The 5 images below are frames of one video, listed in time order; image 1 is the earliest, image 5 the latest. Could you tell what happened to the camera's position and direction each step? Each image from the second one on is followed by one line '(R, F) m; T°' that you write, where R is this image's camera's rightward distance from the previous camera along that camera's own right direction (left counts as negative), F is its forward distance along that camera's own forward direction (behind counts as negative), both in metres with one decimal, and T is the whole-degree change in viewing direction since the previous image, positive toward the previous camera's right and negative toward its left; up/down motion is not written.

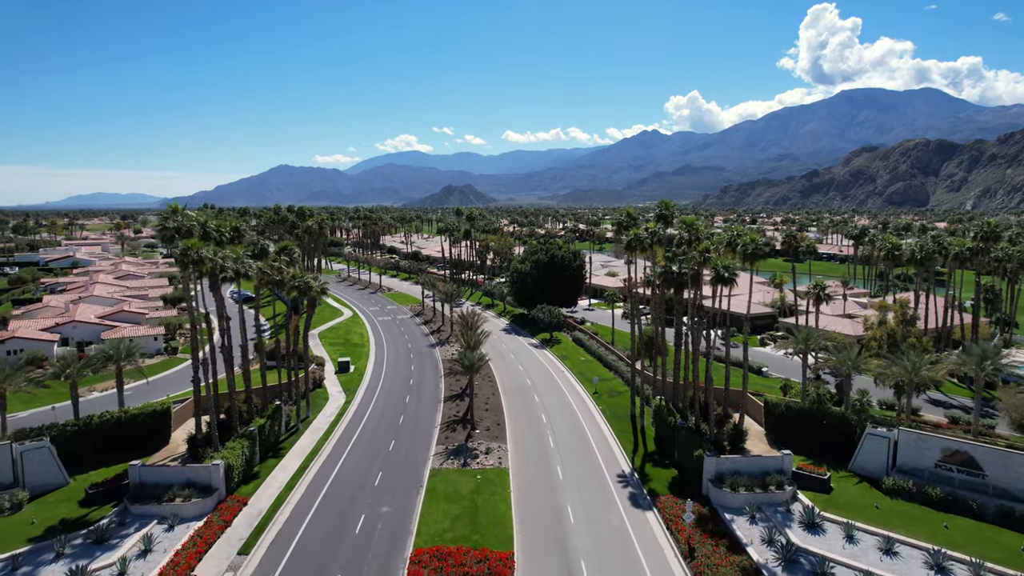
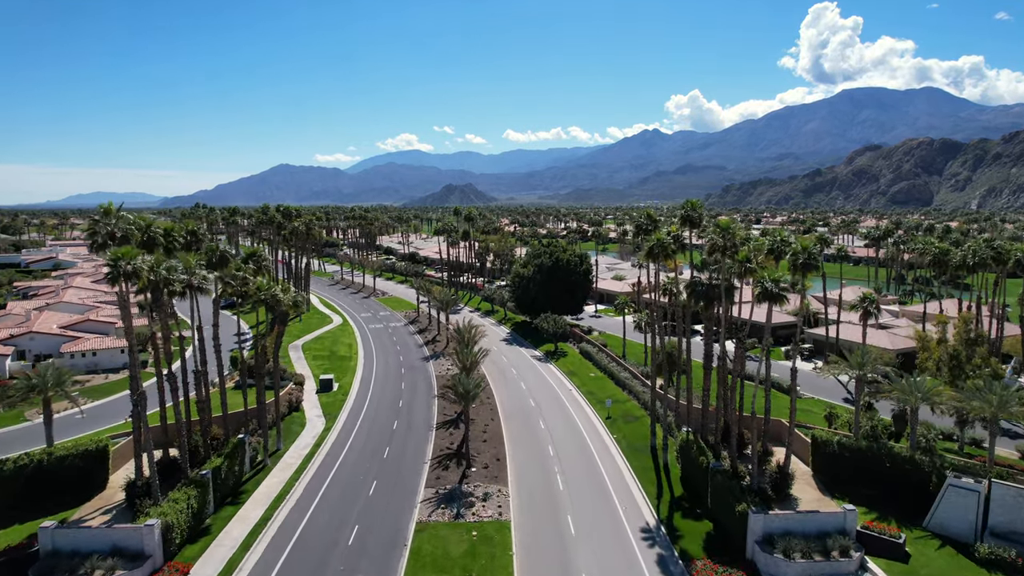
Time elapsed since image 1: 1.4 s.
(-0.1, +7.3) m; 0°
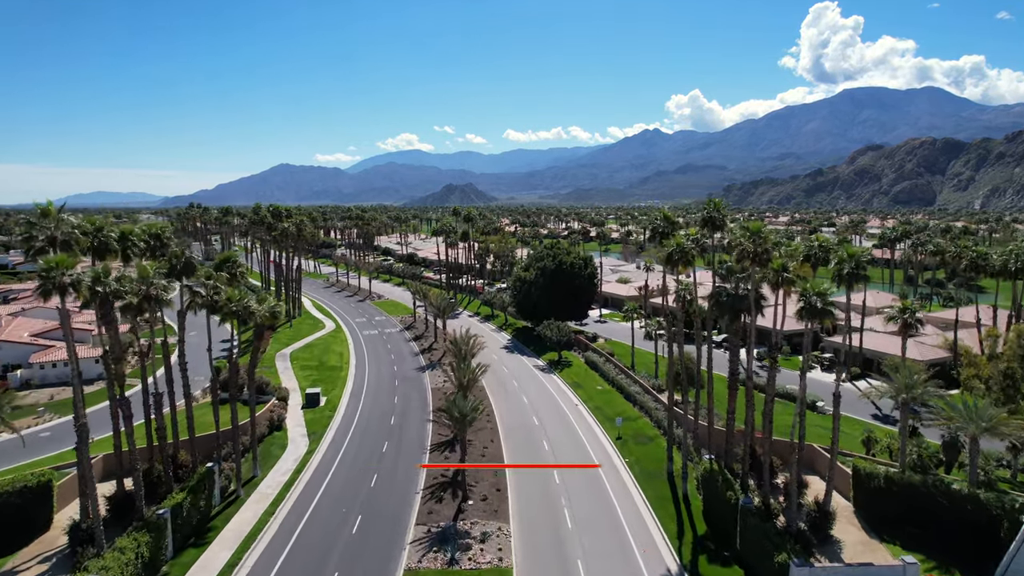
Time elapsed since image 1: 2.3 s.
(-0.1, +4.8) m; 0°
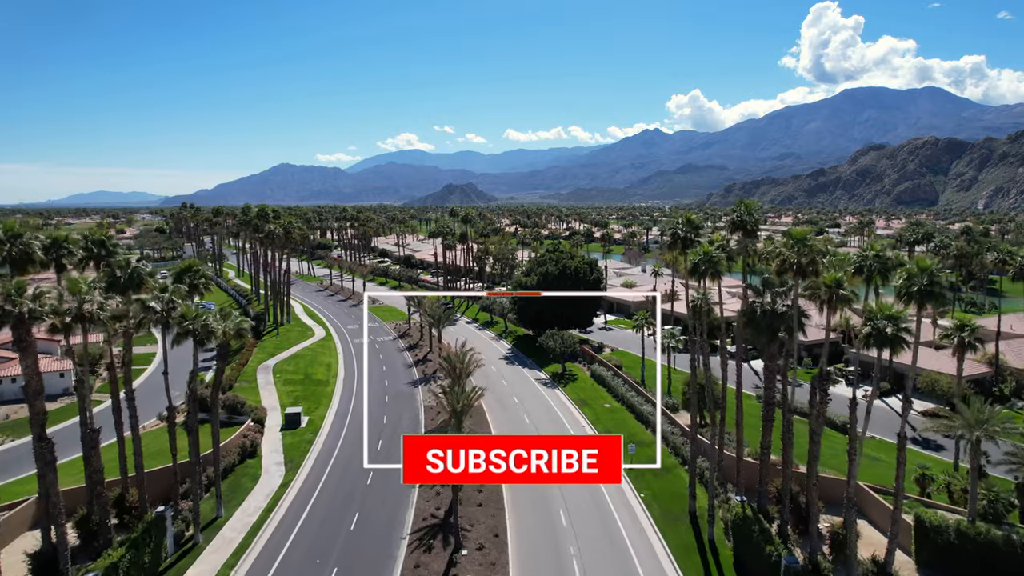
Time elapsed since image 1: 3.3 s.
(0.0, +5.4) m; 0°
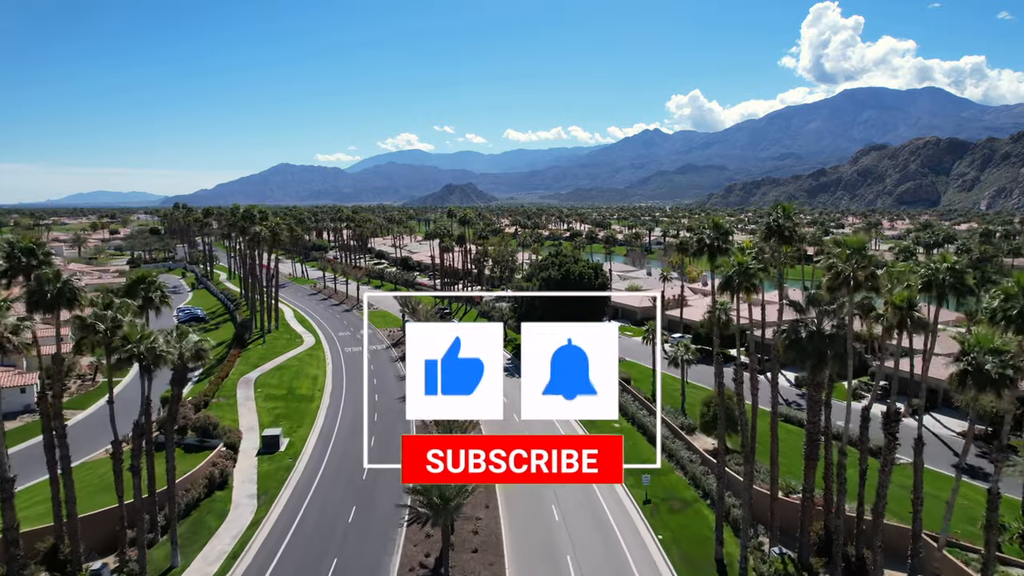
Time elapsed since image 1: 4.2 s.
(-0.1, +5.0) m; 0°
